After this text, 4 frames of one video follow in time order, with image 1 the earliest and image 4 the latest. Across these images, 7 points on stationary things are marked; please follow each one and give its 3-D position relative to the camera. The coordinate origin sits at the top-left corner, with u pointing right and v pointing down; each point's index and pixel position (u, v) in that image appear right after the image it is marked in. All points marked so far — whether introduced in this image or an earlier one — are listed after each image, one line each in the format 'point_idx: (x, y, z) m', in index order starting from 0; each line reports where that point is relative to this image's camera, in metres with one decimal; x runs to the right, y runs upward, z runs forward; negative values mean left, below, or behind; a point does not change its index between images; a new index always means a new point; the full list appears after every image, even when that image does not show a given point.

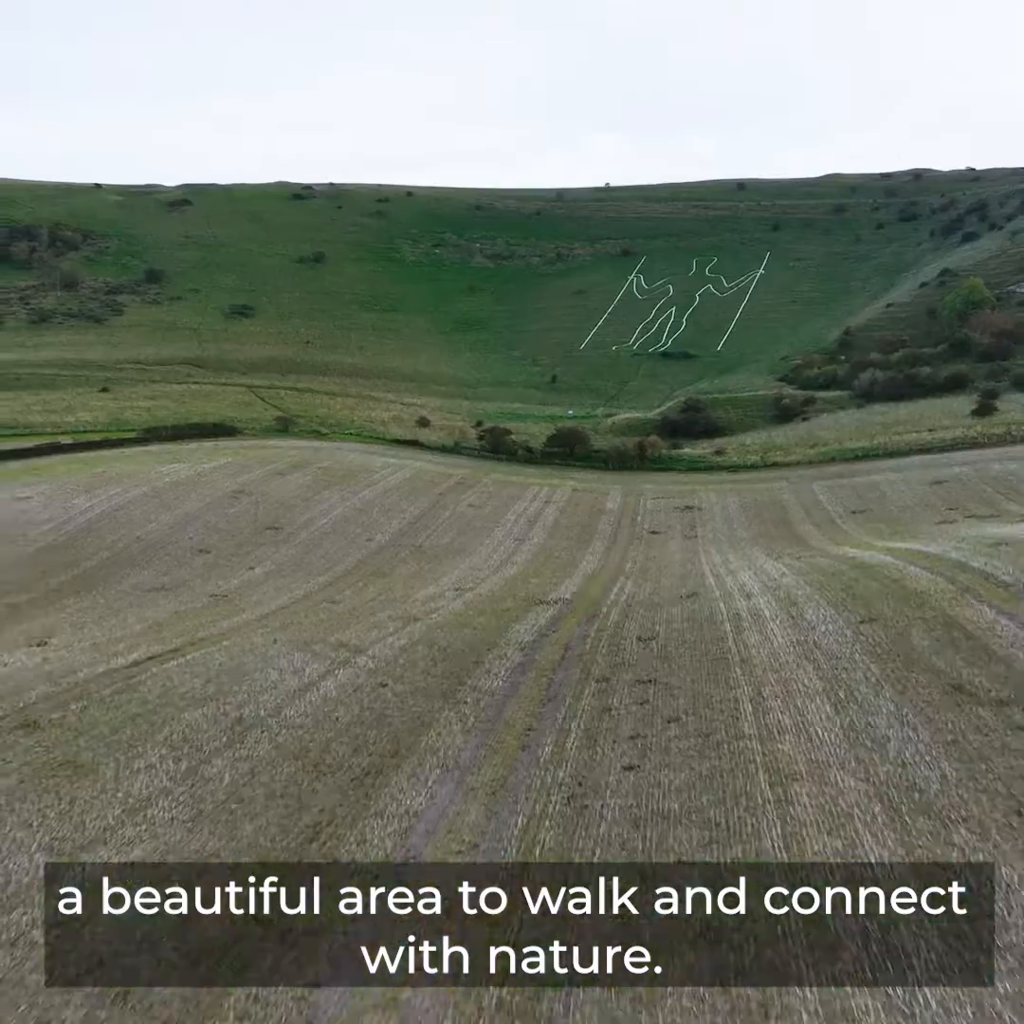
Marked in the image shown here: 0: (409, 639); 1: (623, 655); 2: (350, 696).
0: (-1.0, -1.3, +16.1) m
1: (+0.9, -1.2, +13.4) m
2: (-1.3, -1.4, +12.6) m
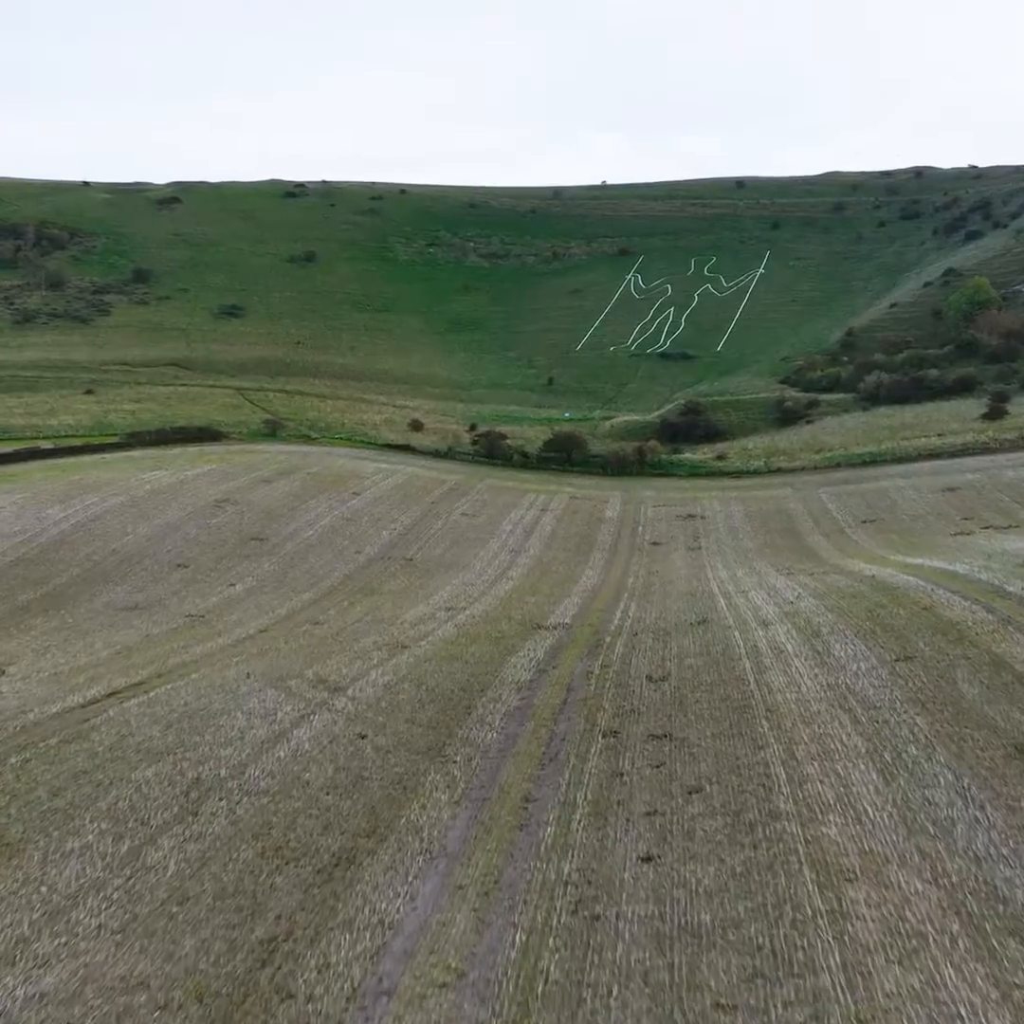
0: (-1.0, -1.5, +14.7) m
1: (+0.9, -1.4, +12.0) m
2: (-1.3, -1.6, +11.1) m
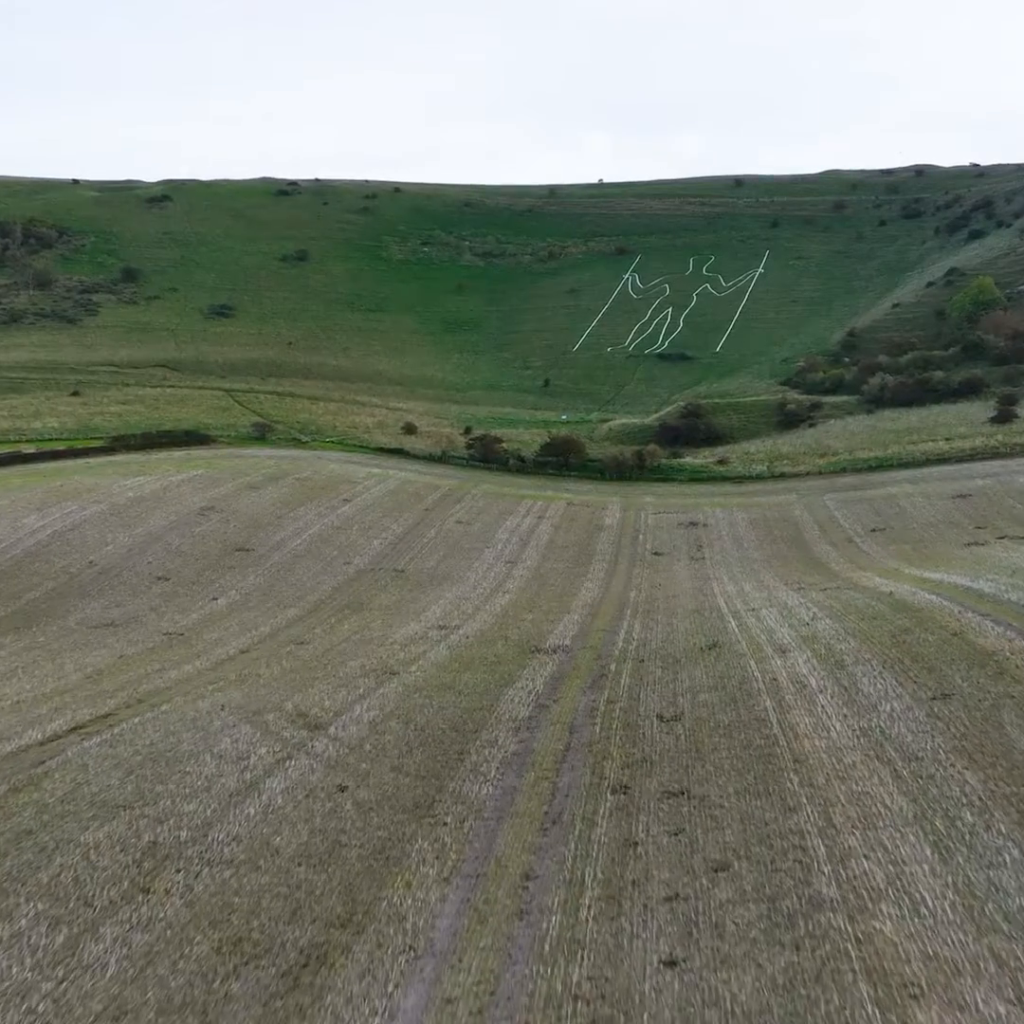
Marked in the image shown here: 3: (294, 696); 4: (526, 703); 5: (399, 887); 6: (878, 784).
0: (-1.1, -1.7, +13.5) m
1: (+0.9, -1.6, +10.8) m
2: (-1.3, -1.8, +9.9) m
3: (-2.0, -1.7, +15.0) m
4: (+0.1, -1.5, +13.1) m
5: (-0.6, -1.8, +8.0) m
6: (+2.1, -1.6, +9.3) m
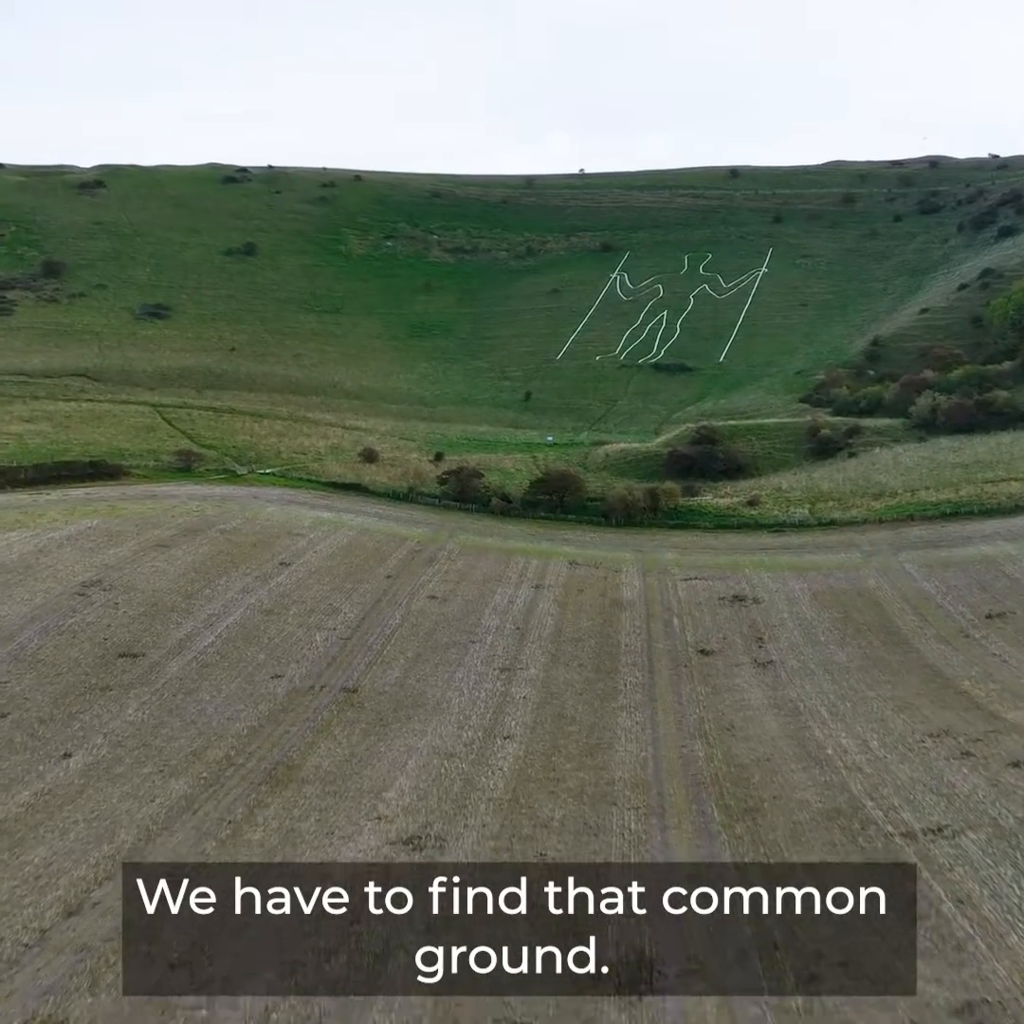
0: (-0.7, -2.8, +5.2) m
1: (+1.2, -2.7, +2.5) m
2: (-0.9, -2.9, +1.6) m
3: (-1.7, -2.8, +6.6) m
4: (+0.4, -2.7, +4.8) m
5: (-0.1, -3.0, -0.3) m
6: (+2.5, -2.7, +1.1) m
